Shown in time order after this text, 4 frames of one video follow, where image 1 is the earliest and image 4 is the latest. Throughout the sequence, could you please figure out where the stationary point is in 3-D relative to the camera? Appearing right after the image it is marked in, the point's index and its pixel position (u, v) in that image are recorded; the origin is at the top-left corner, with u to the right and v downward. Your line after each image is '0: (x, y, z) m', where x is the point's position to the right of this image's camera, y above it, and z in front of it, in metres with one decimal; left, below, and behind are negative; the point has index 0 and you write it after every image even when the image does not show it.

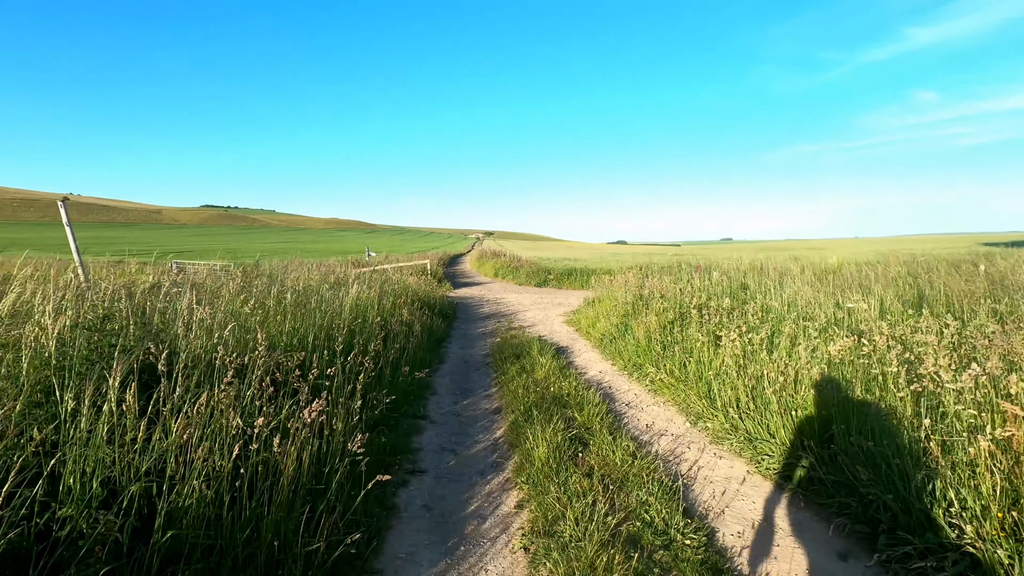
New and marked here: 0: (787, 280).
0: (+5.5, +0.1, +10.4) m
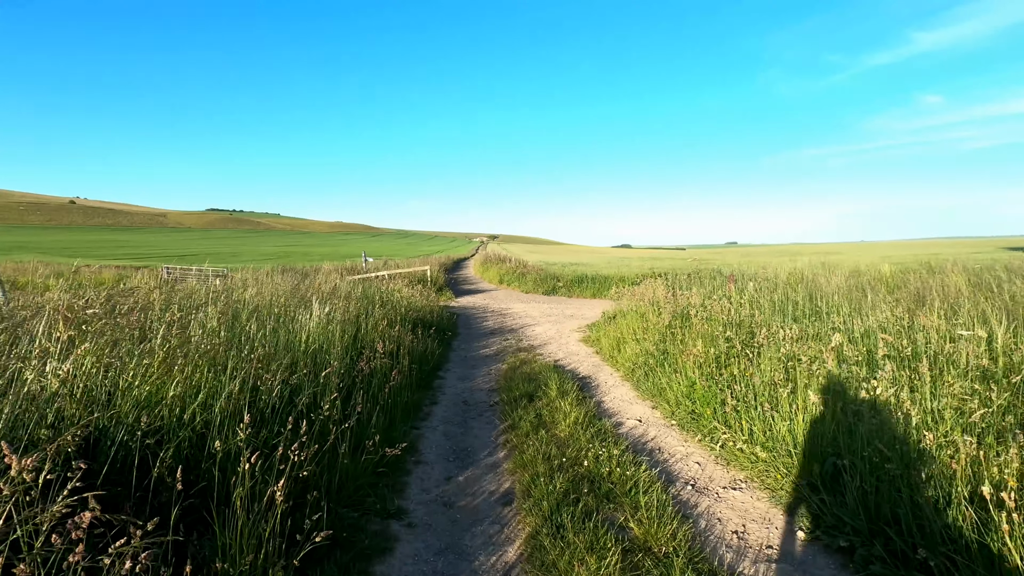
0: (+5.7, -0.1, +8.7) m
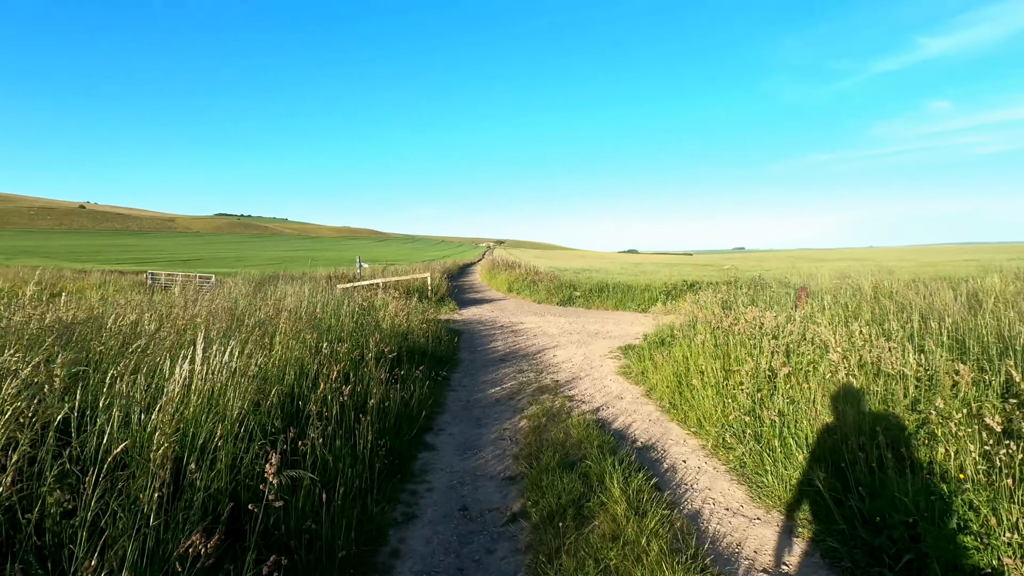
0: (+6.0, -0.4, +6.1) m
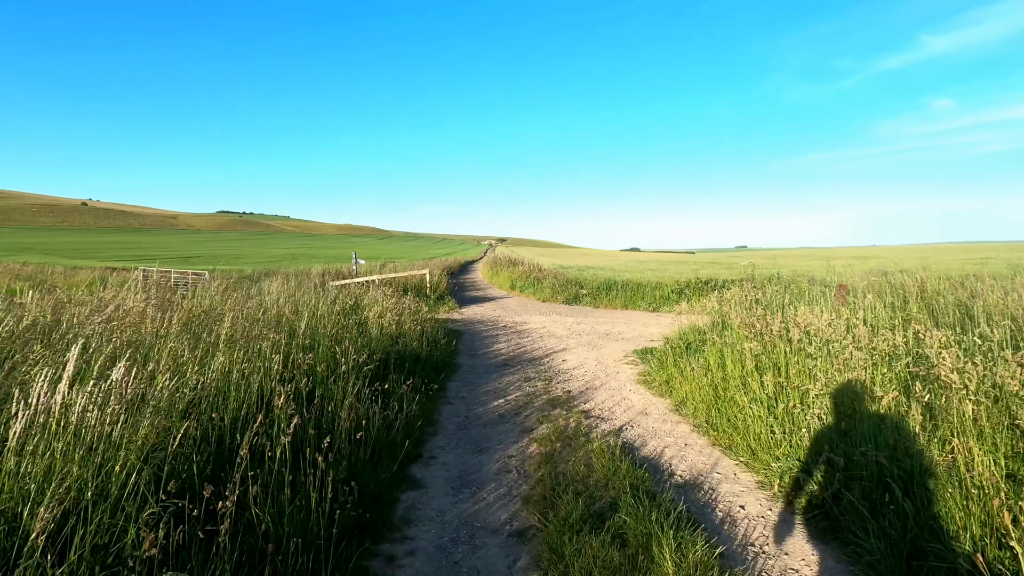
0: (+6.0, -0.4, +5.1) m
